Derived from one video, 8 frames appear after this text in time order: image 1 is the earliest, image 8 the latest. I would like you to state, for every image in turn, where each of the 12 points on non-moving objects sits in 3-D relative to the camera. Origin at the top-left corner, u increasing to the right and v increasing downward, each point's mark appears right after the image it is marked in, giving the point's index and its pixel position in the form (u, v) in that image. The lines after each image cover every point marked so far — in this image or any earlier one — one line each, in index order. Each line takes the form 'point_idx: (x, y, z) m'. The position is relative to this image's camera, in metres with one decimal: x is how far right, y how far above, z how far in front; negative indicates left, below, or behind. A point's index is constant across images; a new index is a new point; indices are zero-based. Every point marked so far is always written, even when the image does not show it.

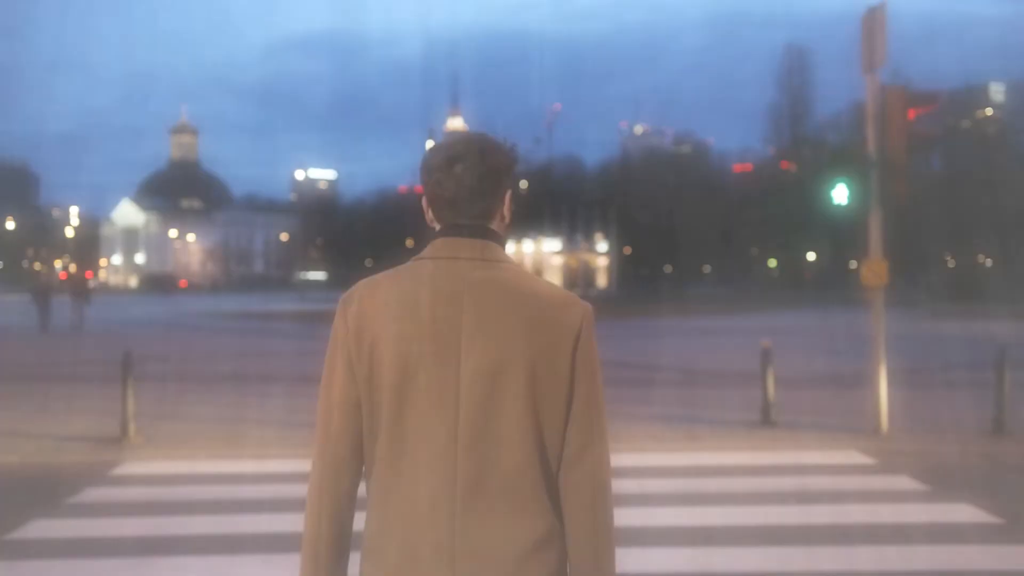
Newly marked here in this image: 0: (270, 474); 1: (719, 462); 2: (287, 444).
0: (-2.3, -1.8, +10.3) m
1: (+2.1, -1.8, +10.6) m
2: (-2.5, -1.7, +11.8) m
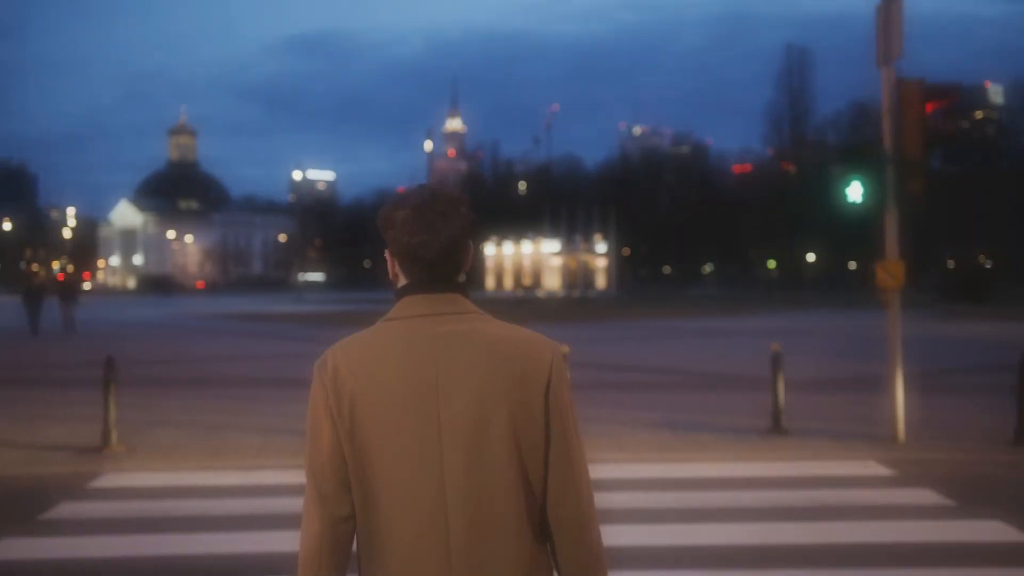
0: (-2.3, -1.8, +9.8) m
1: (+2.1, -1.8, +10.1) m
2: (-2.5, -1.8, +11.3) m
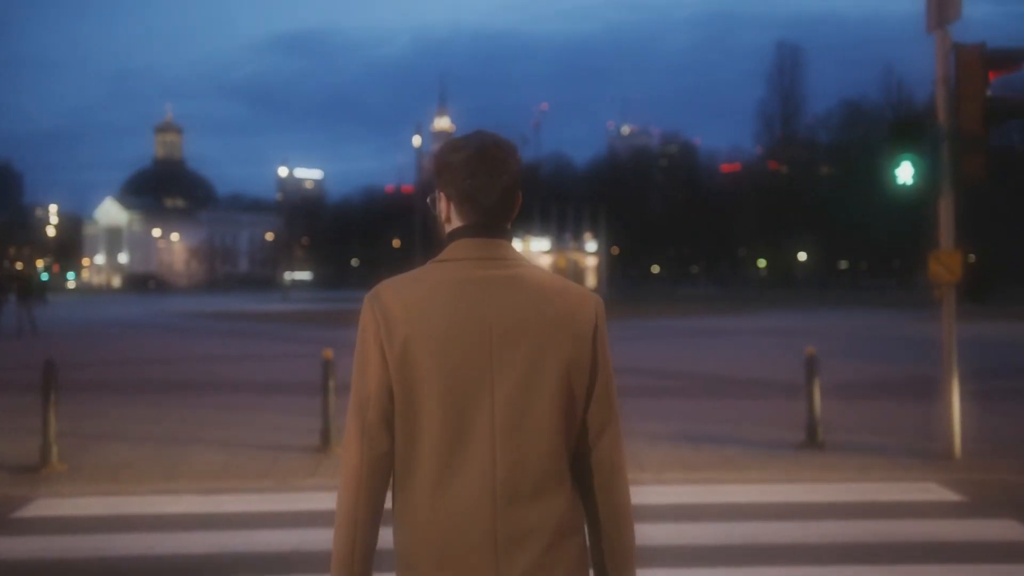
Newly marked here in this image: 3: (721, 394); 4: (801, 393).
0: (-2.3, -1.8, +8.3) m
1: (+2.1, -1.7, +8.7) m
2: (-2.5, -1.7, +9.8) m
3: (+3.2, -1.7, +16.6) m
4: (+4.5, -1.7, +16.9) m
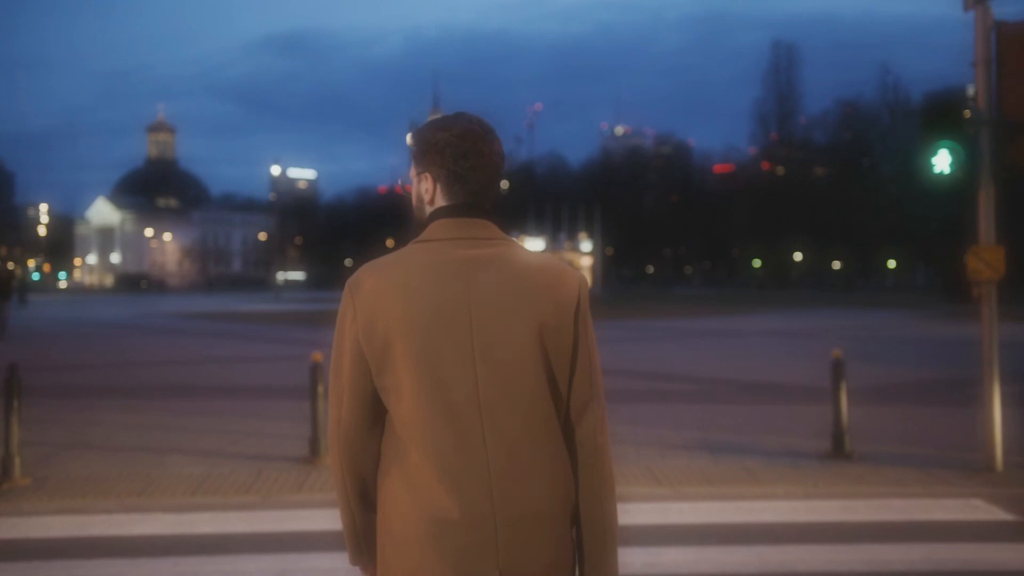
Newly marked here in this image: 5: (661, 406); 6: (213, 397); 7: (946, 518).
0: (-2.3, -1.7, +7.5) m
1: (+2.1, -1.7, +7.9) m
2: (-2.4, -1.7, +9.0) m
3: (+3.2, -1.7, +15.8) m
4: (+4.5, -1.7, +16.1) m
5: (+2.0, -1.6, +14.6) m
6: (-4.6, -1.7, +16.4) m
7: (+3.3, -1.7, +7.8) m
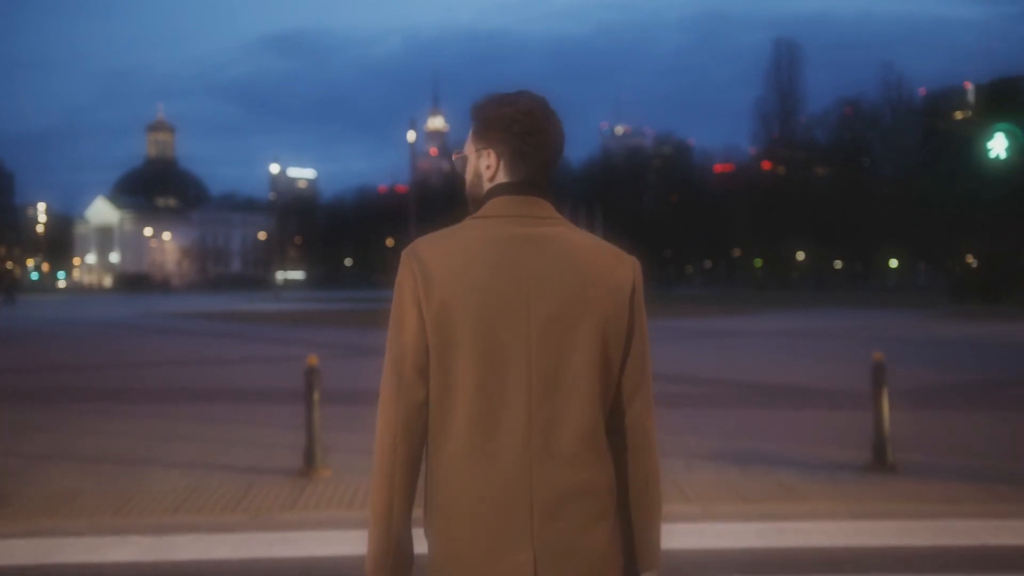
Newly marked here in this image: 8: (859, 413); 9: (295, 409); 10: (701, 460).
0: (-2.2, -1.7, +6.7) m
1: (+2.2, -1.7, +7.0) m
2: (-2.3, -1.7, +8.2) m
3: (+3.3, -1.6, +15.0) m
4: (+4.6, -1.7, +15.3) m
5: (+2.1, -1.6, +13.8) m
6: (-4.5, -1.6, +15.6) m
7: (+3.4, -1.7, +7.0) m
8: (+4.5, -1.6, +13.6) m
9: (-2.8, -1.6, +14.0) m
10: (+1.7, -1.6, +9.7) m
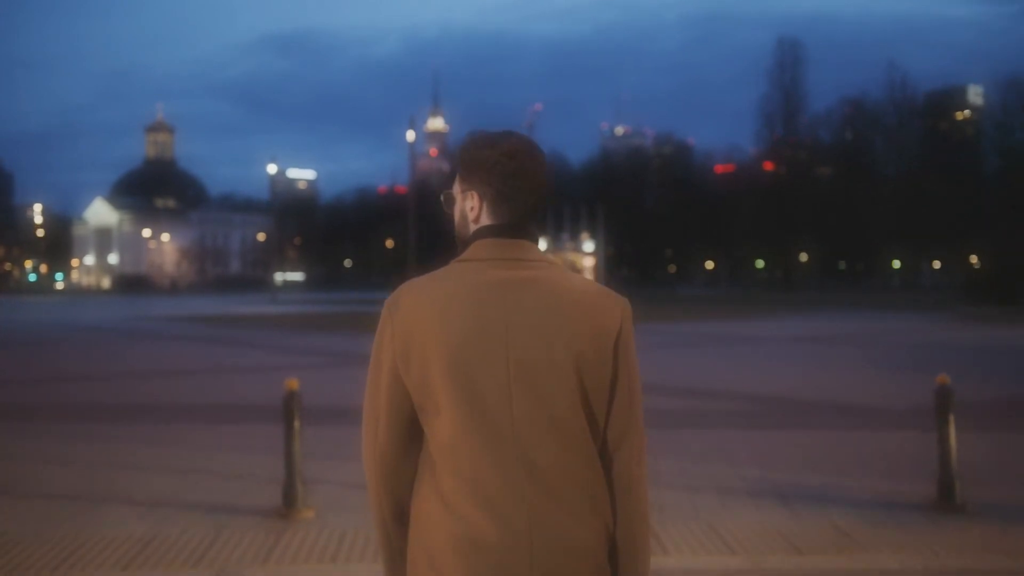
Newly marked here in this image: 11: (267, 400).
0: (-2.1, -1.8, +5.4) m
1: (+2.3, -1.8, +5.8) m
2: (-2.2, -1.8, +6.9) m
3: (+3.4, -1.7, +13.8) m
4: (+4.6, -1.8, +14.0) m
5: (+2.2, -1.7, +12.6) m
6: (-4.4, -1.7, +14.4) m
7: (+3.4, -1.7, +5.8) m
8: (+4.5, -1.6, +12.4) m
9: (-2.7, -1.7, +12.8) m
10: (+1.8, -1.7, +8.5) m
11: (-3.9, -1.8, +17.3) m
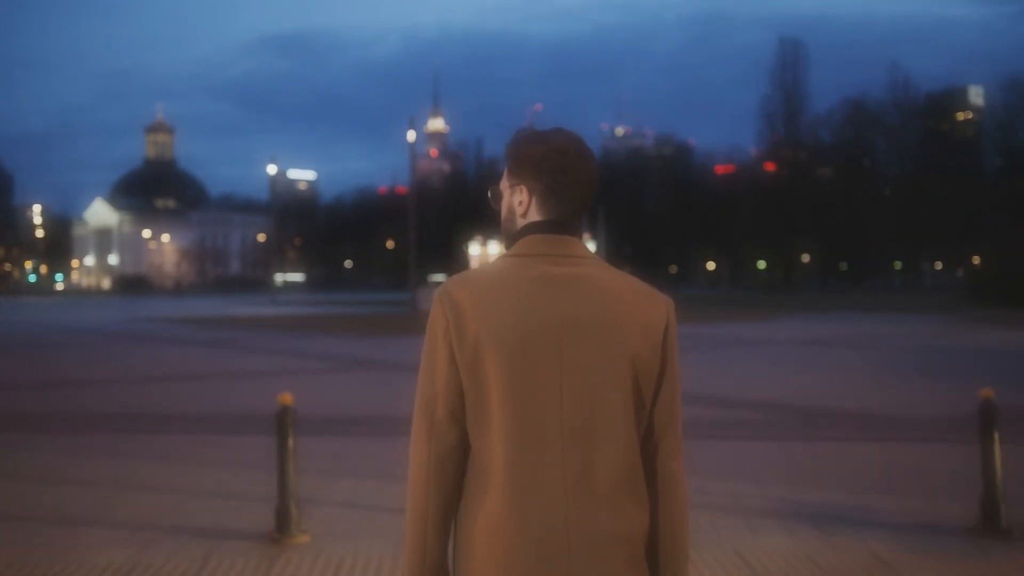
0: (-2.0, -1.9, +4.9) m
1: (+2.4, -1.8, +5.3) m
2: (-2.2, -1.8, +6.4) m
3: (+3.5, -1.8, +13.2) m
4: (+4.7, -1.8, +13.5) m
5: (+2.3, -1.7, +12.0) m
6: (-4.4, -1.8, +13.8) m
7: (+3.5, -1.8, +5.2) m
8: (+4.6, -1.7, +11.8) m
9: (-2.6, -1.7, +12.2) m
10: (+1.9, -1.7, +7.9) m
11: (-3.9, -1.8, +16.7) m
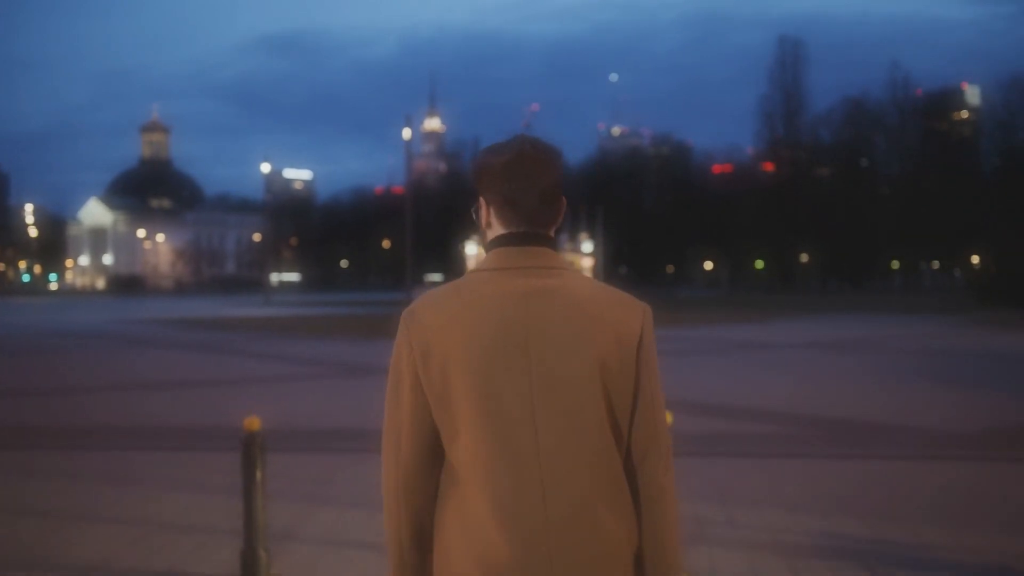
0: (-2.0, -1.9, +3.8) m
1: (+2.4, -1.8, +4.2) m
2: (-2.1, -1.8, +5.3) m
3: (+3.5, -1.8, +12.2) m
4: (+4.7, -1.8, +12.4) m
5: (+2.3, -1.8, +10.9) m
6: (-4.3, -1.8, +12.7) m
7: (+3.6, -1.8, +4.2) m
8: (+4.6, -1.7, +10.8) m
9: (-2.6, -1.8, +11.2) m
10: (+1.9, -1.7, +6.9) m
11: (-3.9, -1.9, +15.7) m
